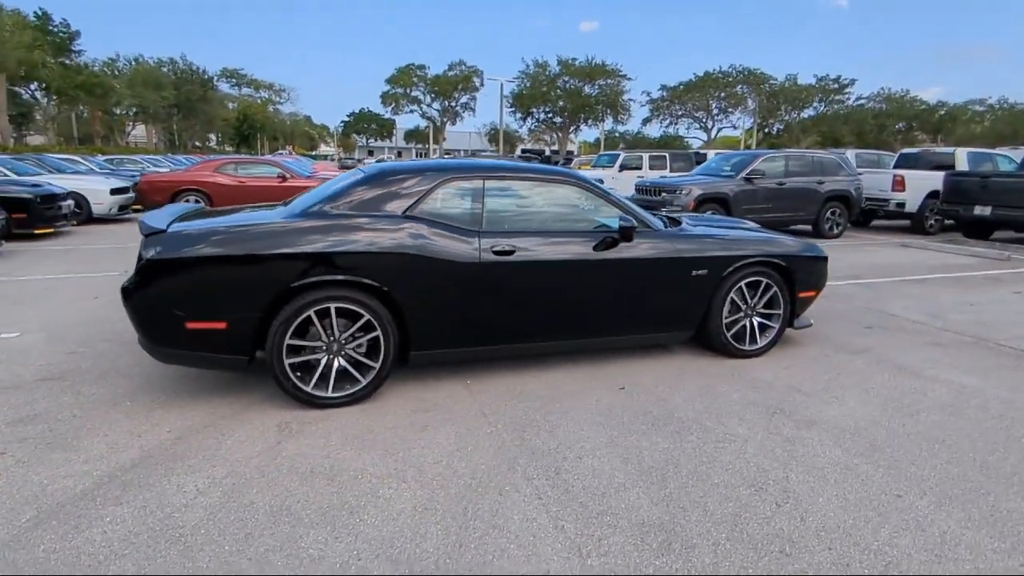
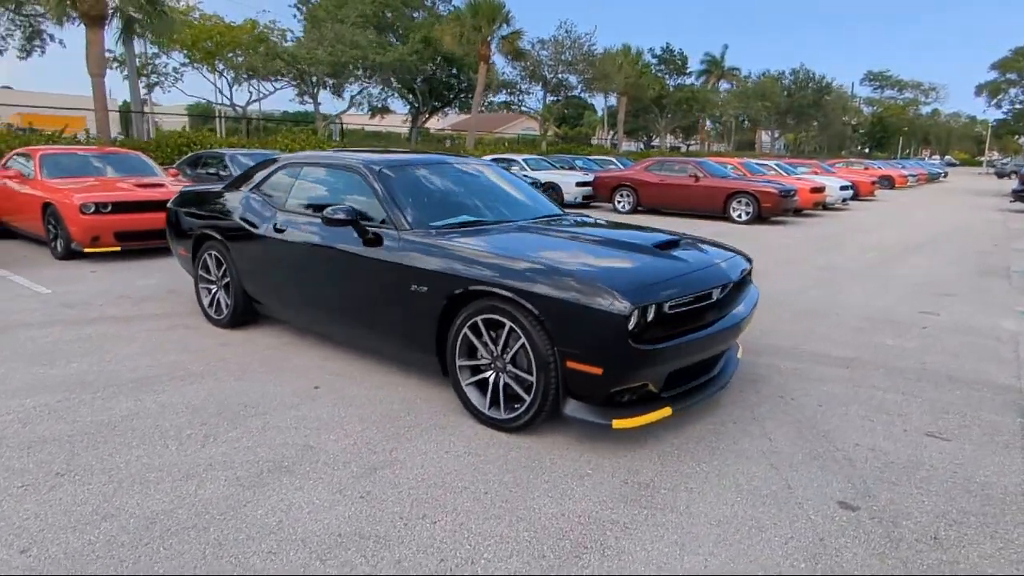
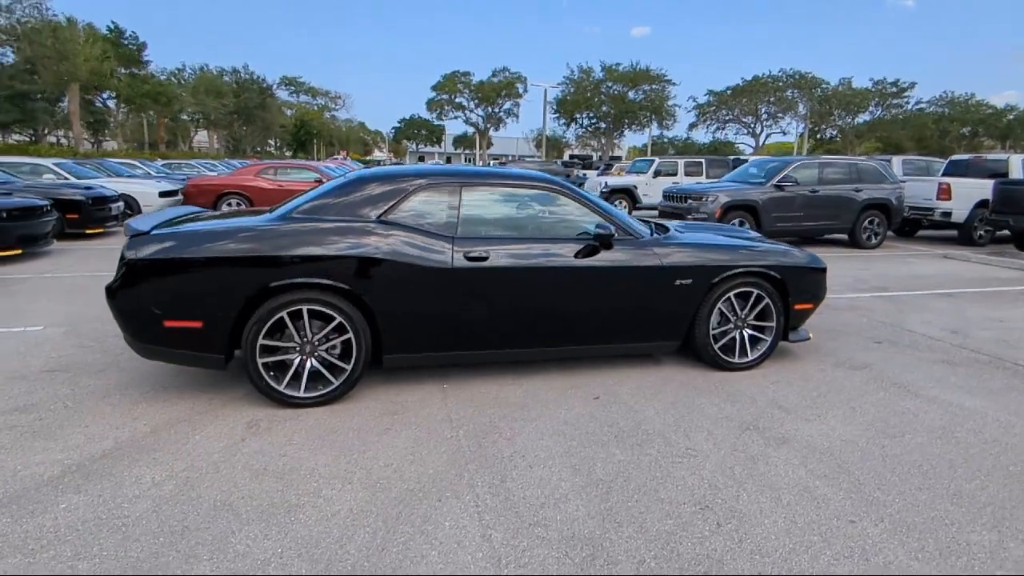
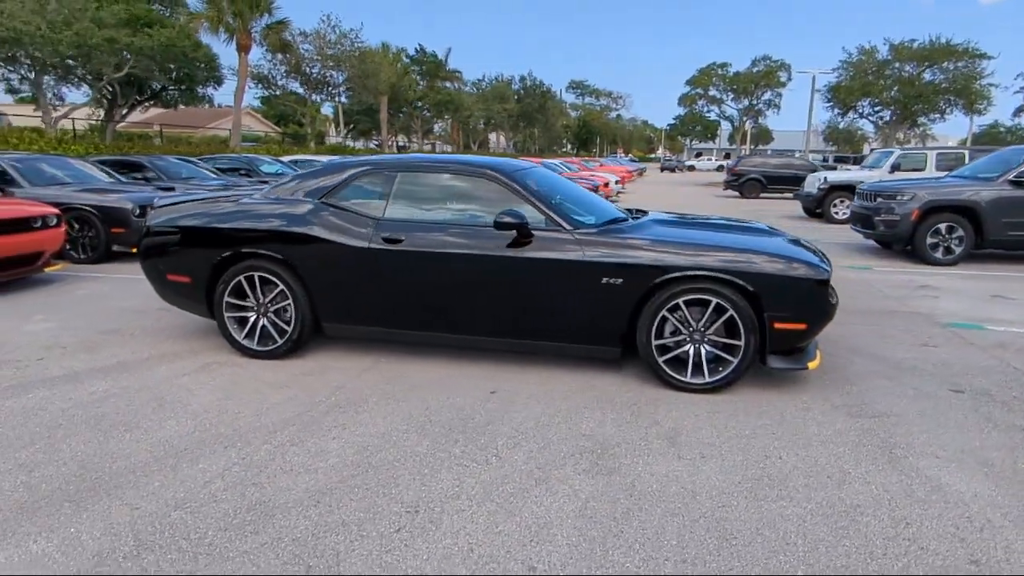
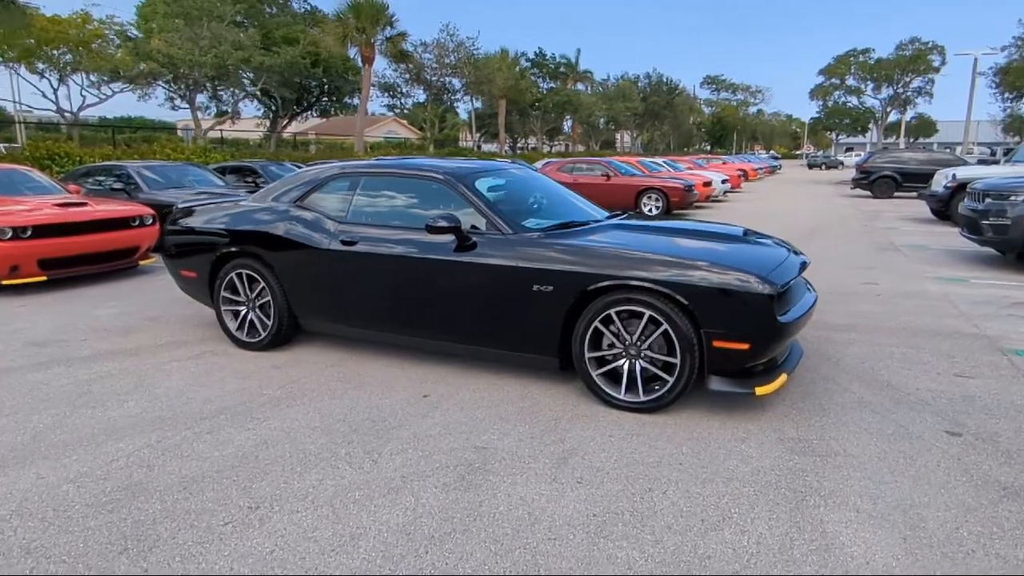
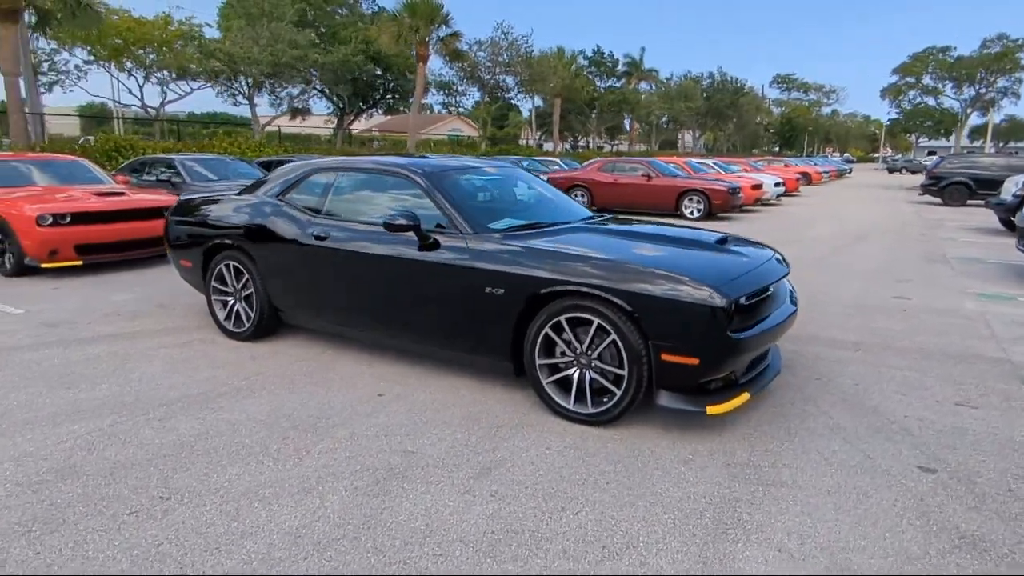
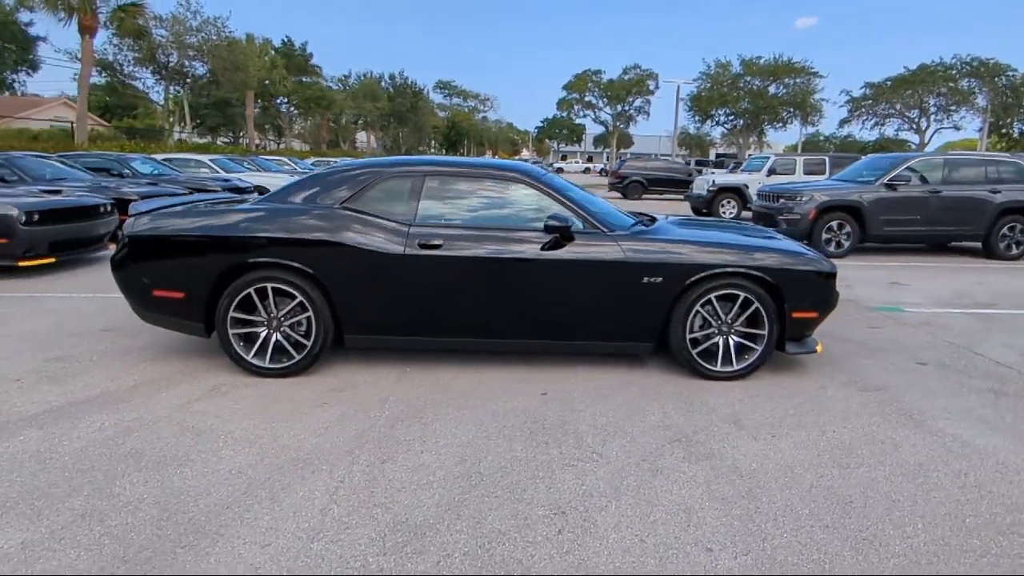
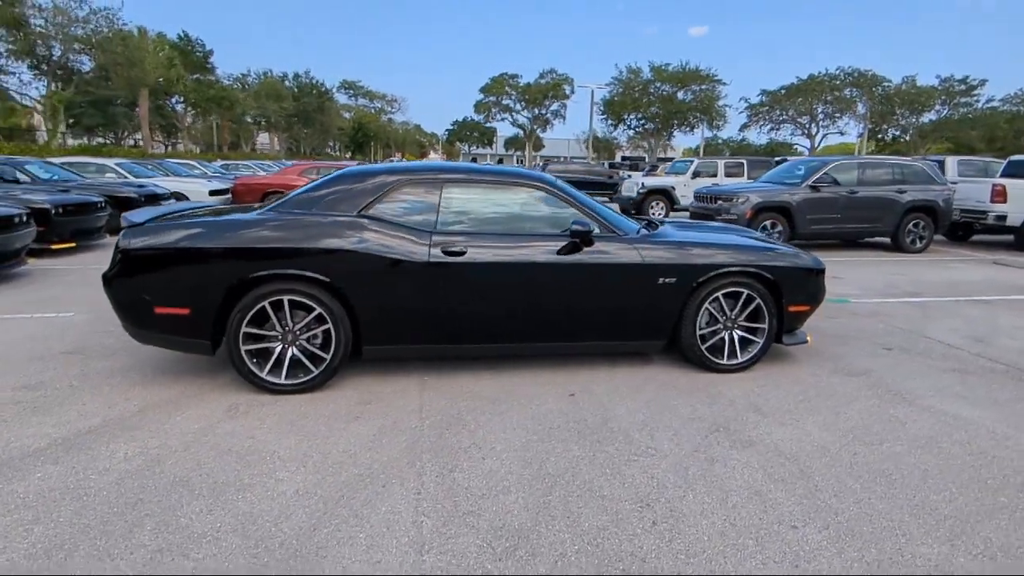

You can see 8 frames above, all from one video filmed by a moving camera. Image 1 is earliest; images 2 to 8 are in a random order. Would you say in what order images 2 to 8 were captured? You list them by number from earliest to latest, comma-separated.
3, 8, 7, 4, 5, 6, 2
